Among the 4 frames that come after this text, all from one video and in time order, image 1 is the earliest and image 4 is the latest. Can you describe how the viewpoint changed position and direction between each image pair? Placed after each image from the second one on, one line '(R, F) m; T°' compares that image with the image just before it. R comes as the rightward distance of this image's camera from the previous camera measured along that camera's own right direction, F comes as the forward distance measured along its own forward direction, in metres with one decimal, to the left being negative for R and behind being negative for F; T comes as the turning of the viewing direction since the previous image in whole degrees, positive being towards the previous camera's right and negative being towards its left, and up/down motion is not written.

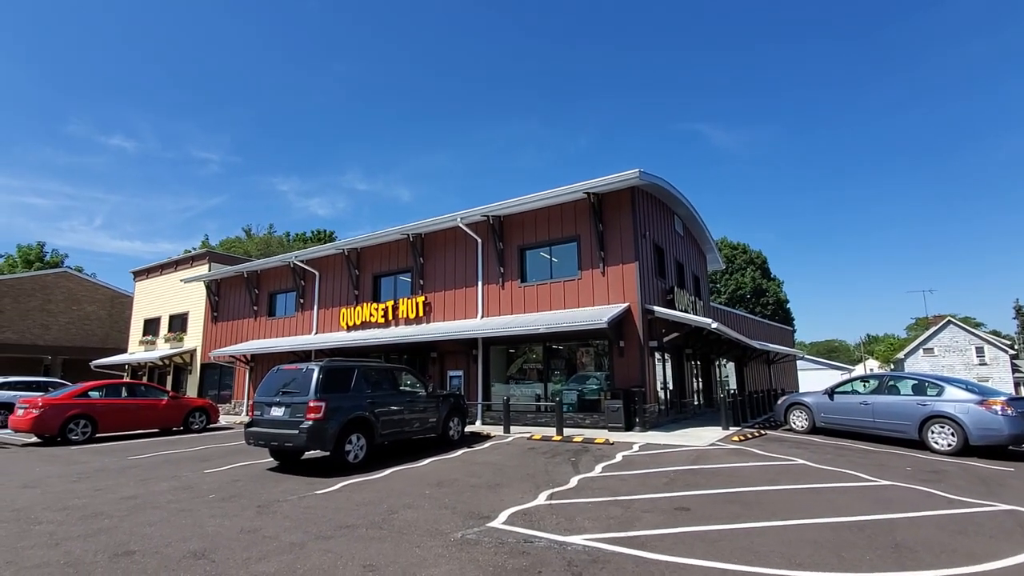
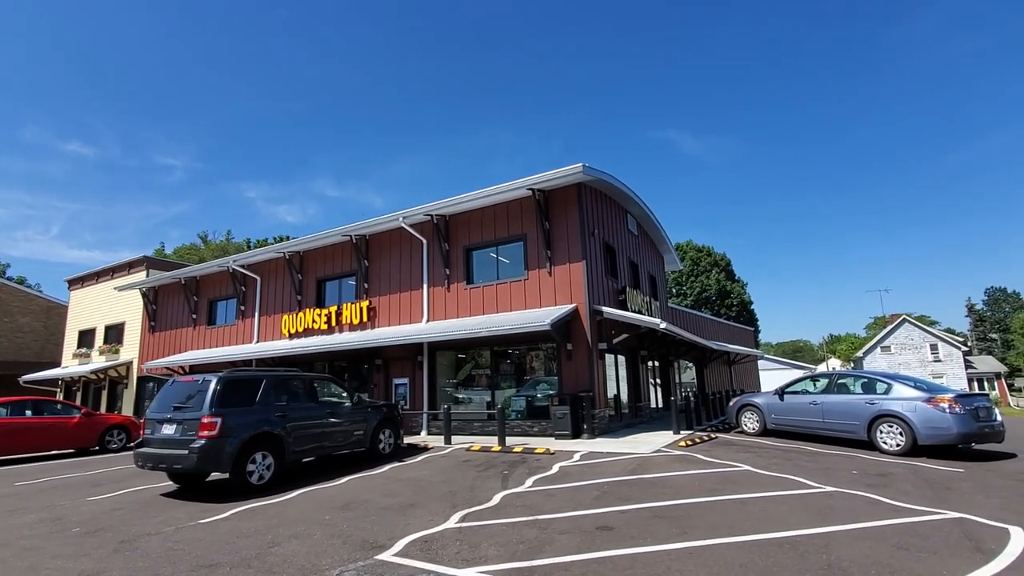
(+0.8, +0.7) m; +3°
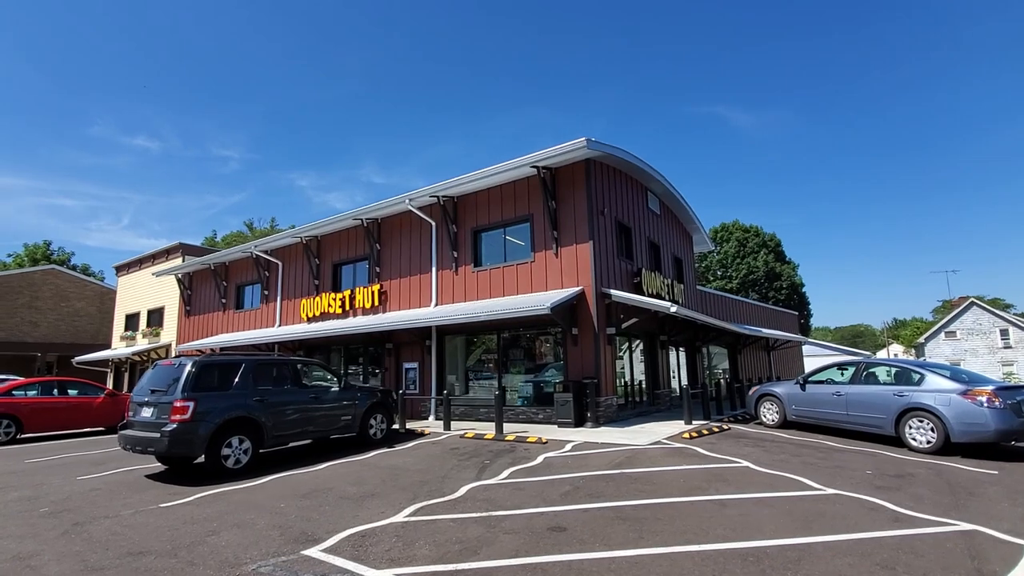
(+1.0, +0.5) m; -5°
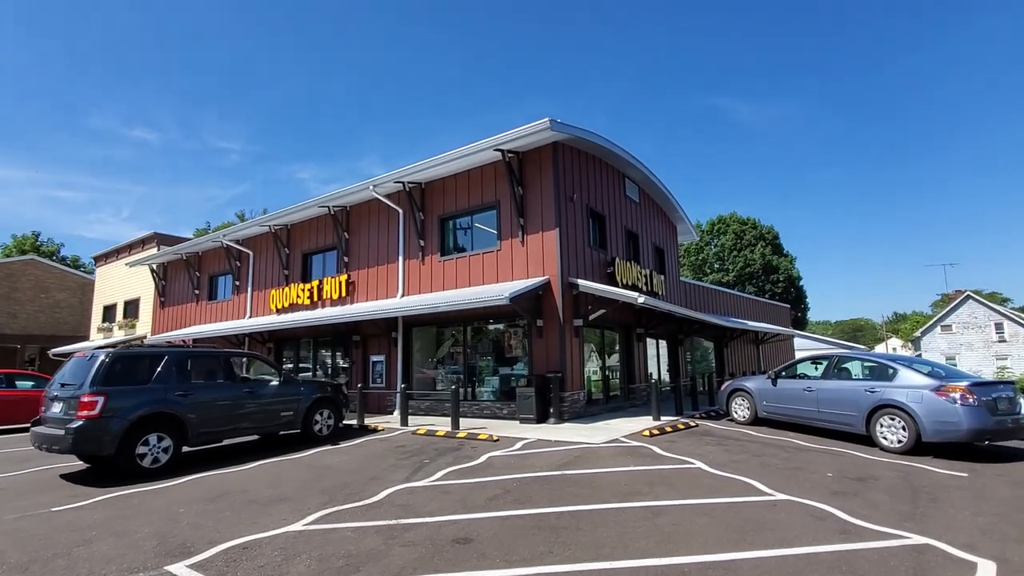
(+0.8, +0.6) m; 0°
